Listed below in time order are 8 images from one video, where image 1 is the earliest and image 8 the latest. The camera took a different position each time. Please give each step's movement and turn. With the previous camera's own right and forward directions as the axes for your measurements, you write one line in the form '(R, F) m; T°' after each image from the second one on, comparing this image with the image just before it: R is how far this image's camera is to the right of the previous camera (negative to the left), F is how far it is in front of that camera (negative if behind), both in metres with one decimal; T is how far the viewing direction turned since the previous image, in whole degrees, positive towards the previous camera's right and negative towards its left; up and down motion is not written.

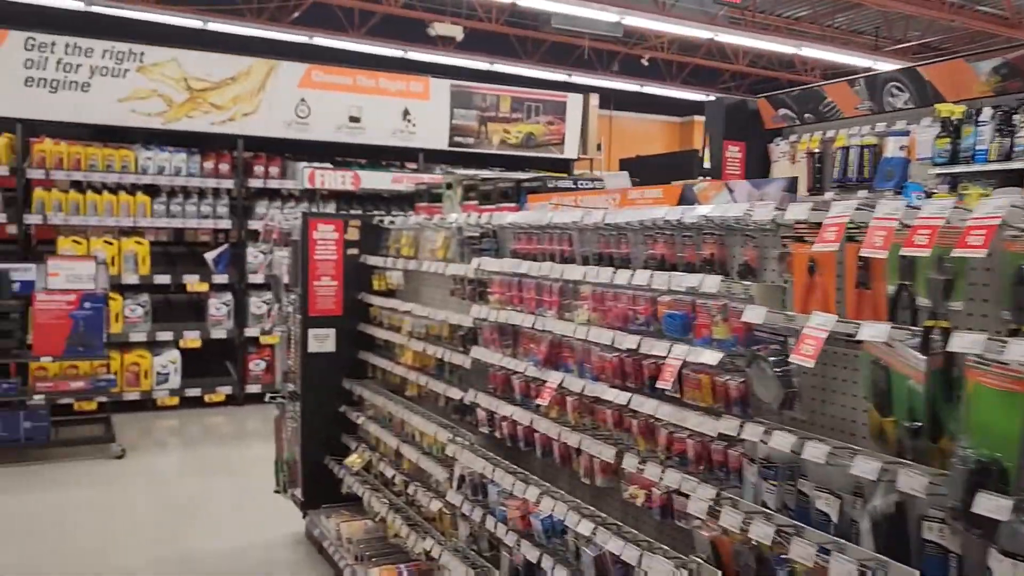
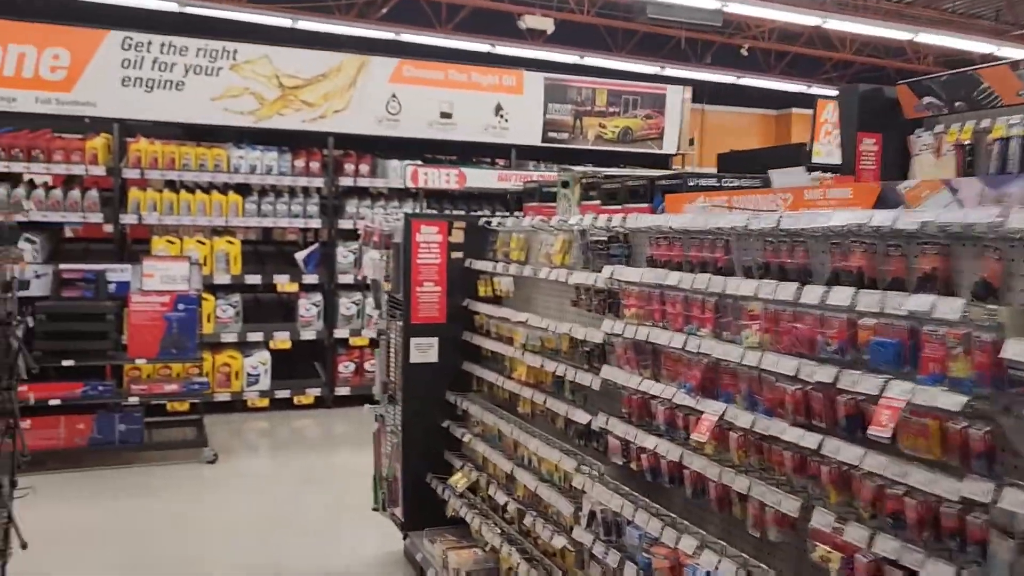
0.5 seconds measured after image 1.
(-0.2, +0.3) m; -5°
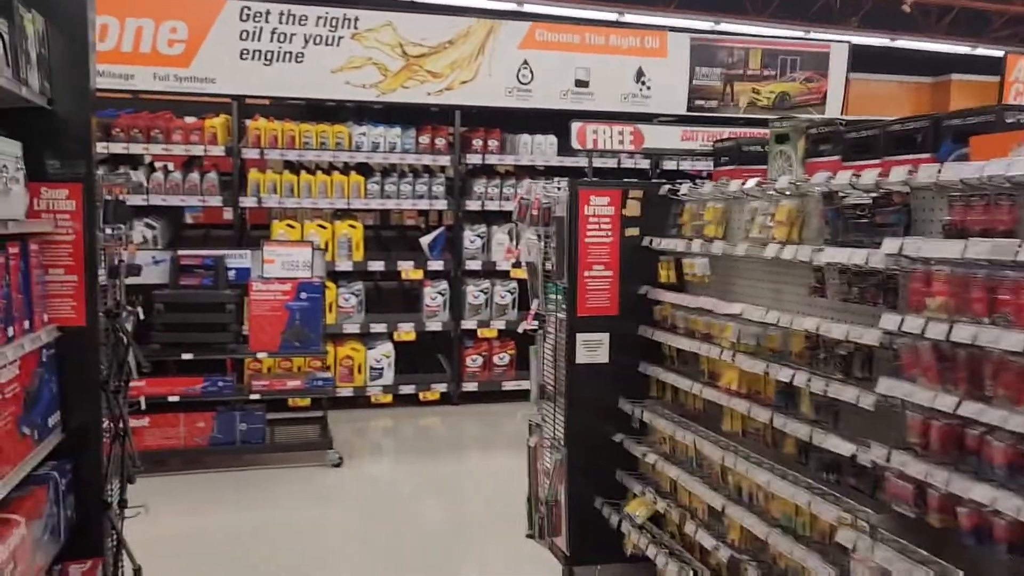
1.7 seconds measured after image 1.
(-0.3, +0.6) m; -7°
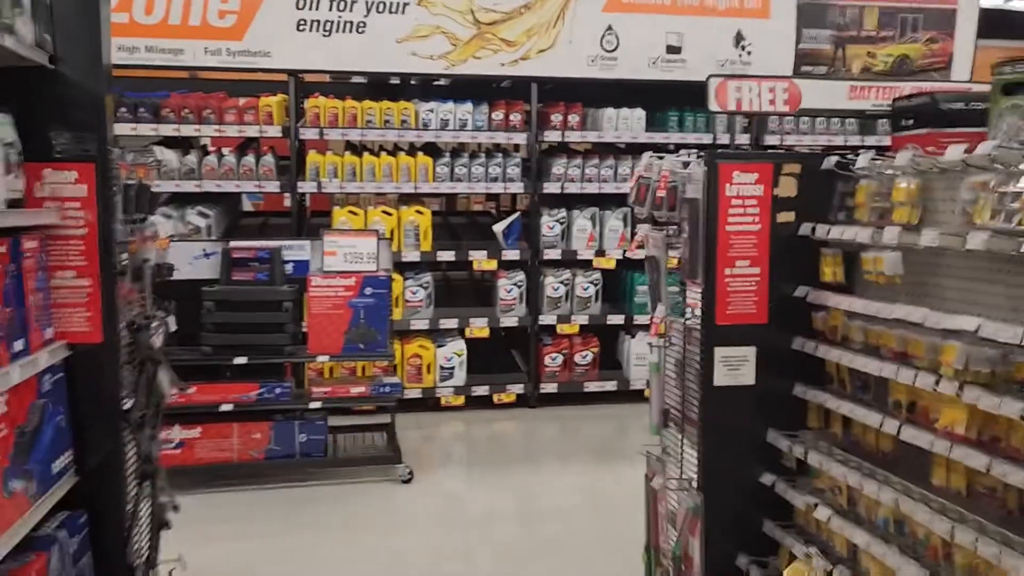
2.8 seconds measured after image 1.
(-0.2, +0.6) m; -4°
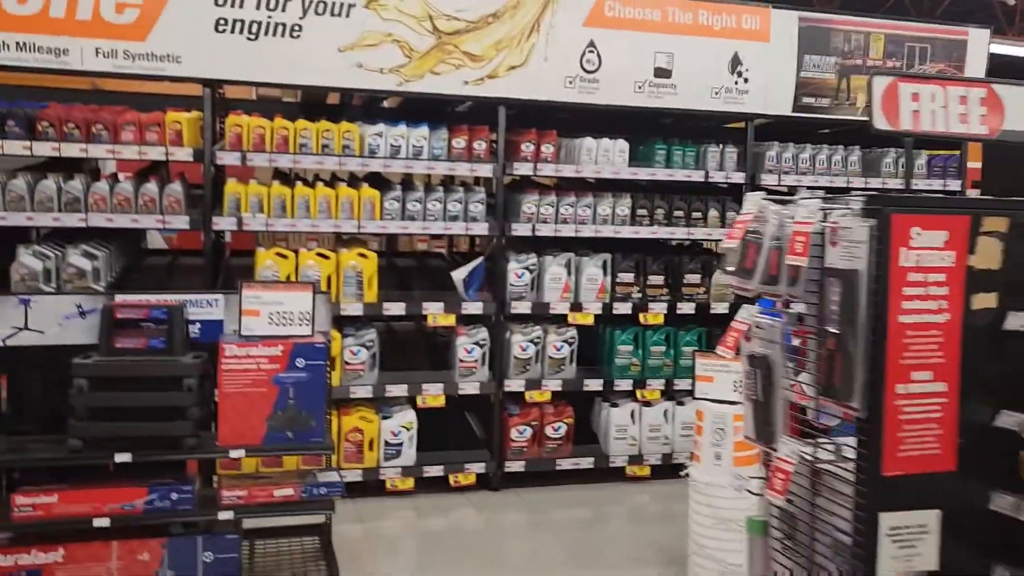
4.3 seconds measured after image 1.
(-0.2, +0.9) m; +5°
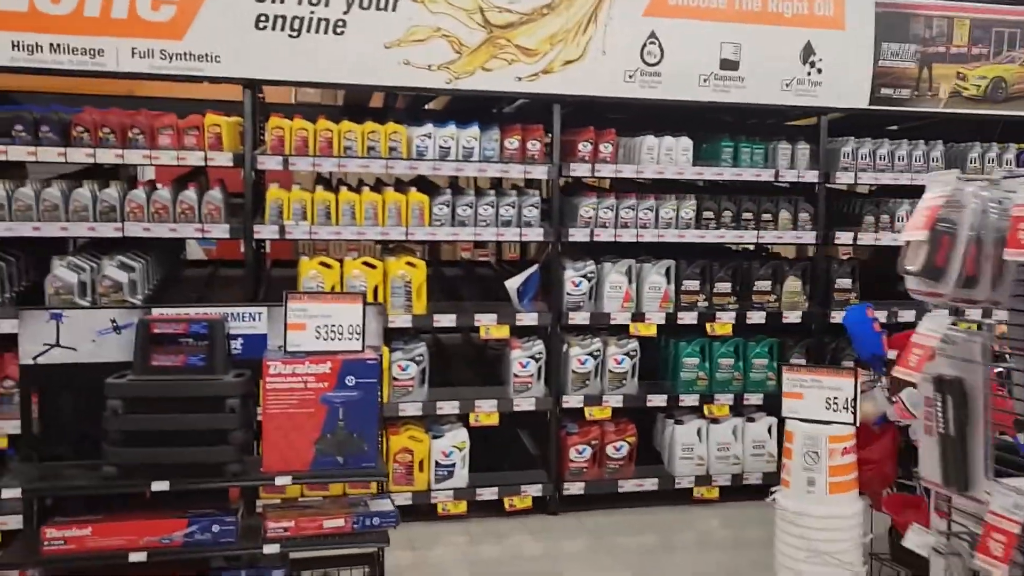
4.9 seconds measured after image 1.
(-0.1, +0.3) m; -2°
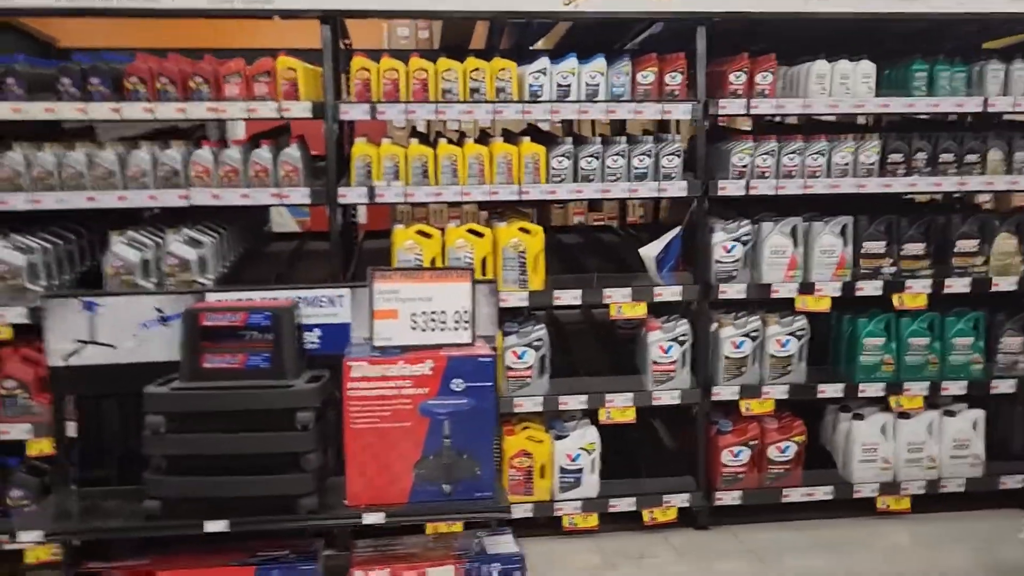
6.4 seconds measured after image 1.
(-0.2, +0.8) m; -7°
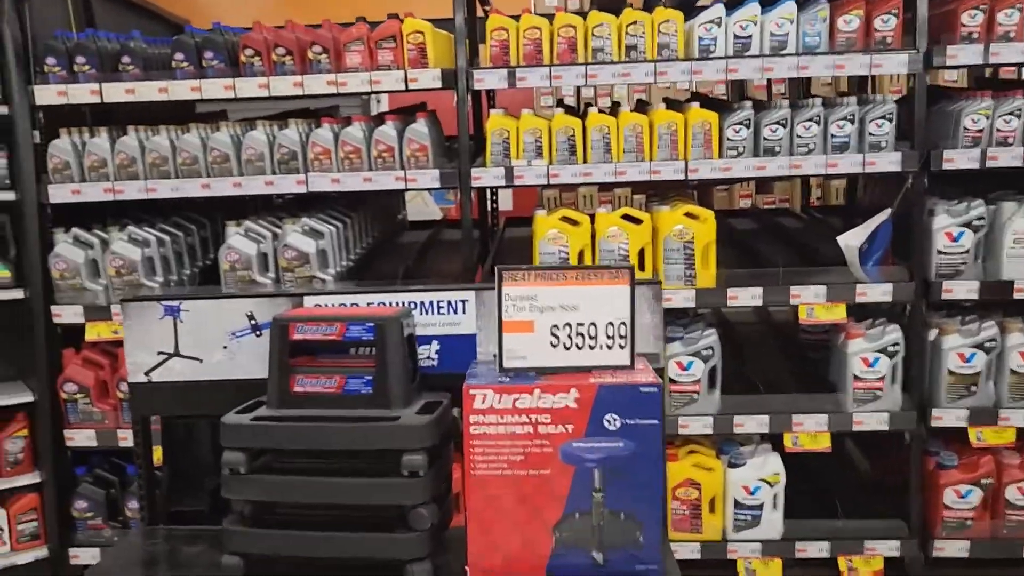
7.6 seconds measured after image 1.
(0.0, +0.5) m; -10°
